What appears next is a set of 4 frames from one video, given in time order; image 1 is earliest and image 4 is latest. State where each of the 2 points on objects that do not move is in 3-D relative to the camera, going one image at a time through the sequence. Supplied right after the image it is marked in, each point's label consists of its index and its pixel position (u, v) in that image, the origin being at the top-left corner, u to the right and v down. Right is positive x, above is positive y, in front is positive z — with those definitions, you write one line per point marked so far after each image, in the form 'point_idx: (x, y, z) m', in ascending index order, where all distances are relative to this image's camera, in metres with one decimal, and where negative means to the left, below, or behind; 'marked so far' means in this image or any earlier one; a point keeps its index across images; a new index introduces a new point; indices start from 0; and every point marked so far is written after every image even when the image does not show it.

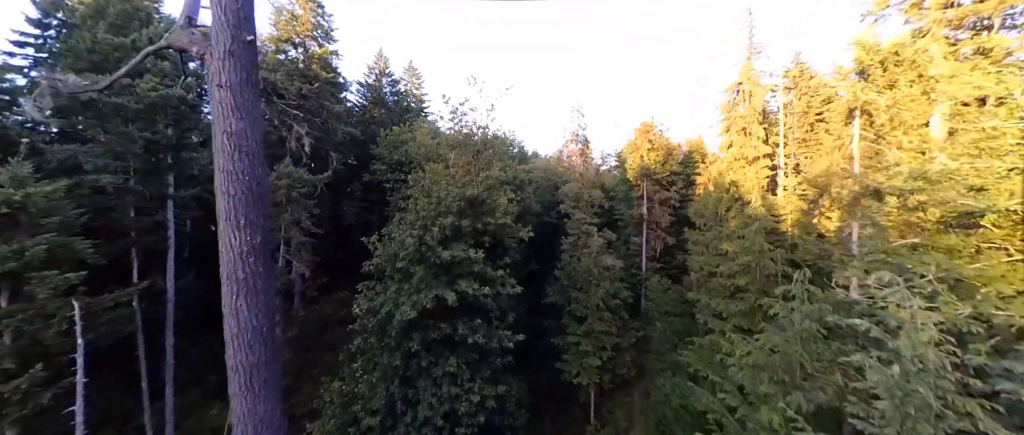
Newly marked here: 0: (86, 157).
0: (-9.5, +1.3, +8.5) m
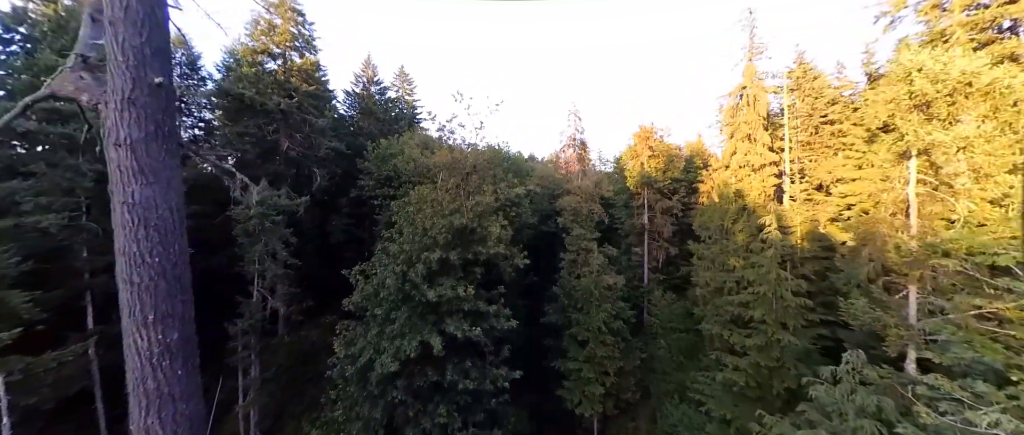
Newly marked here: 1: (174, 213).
0: (-9.7, +0.4, +7.6) m
1: (-3.0, 0.0, +3.5) m
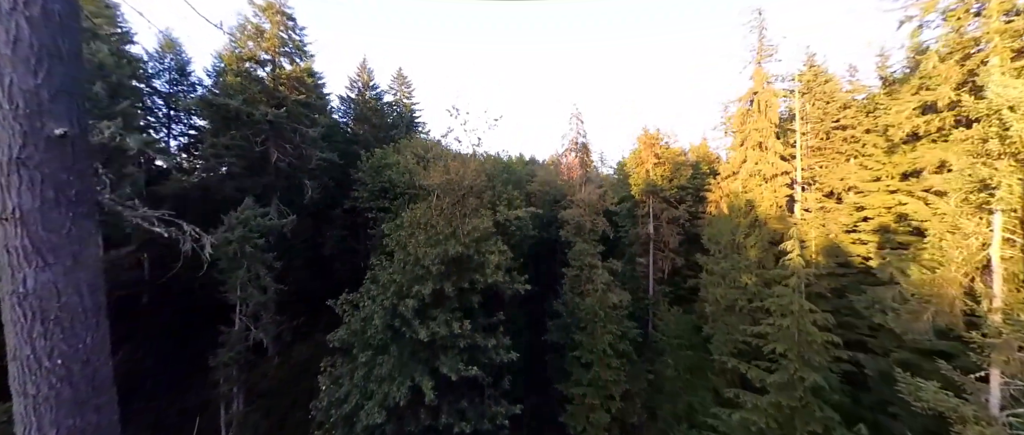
0: (-9.7, -0.2, +7.0) m
1: (-3.1, -0.6, +2.8) m
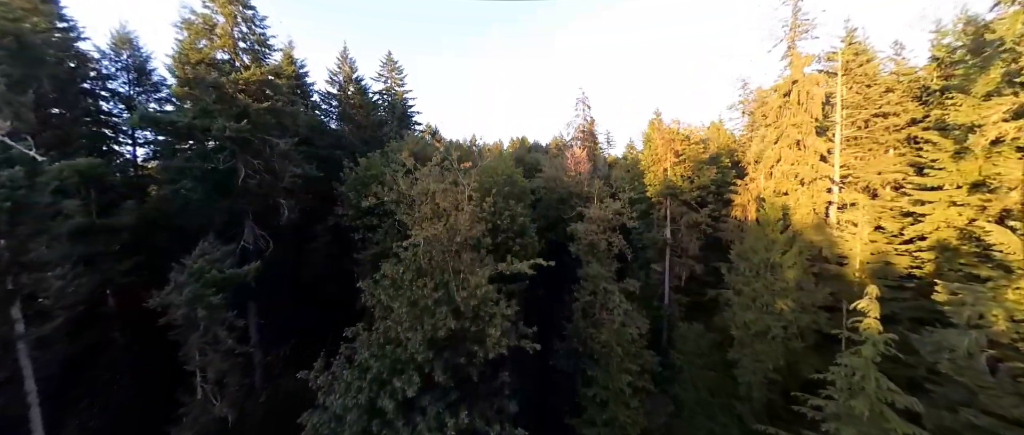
0: (-9.7, -1.6, +5.4) m
1: (-3.0, -2.1, +1.2) m
